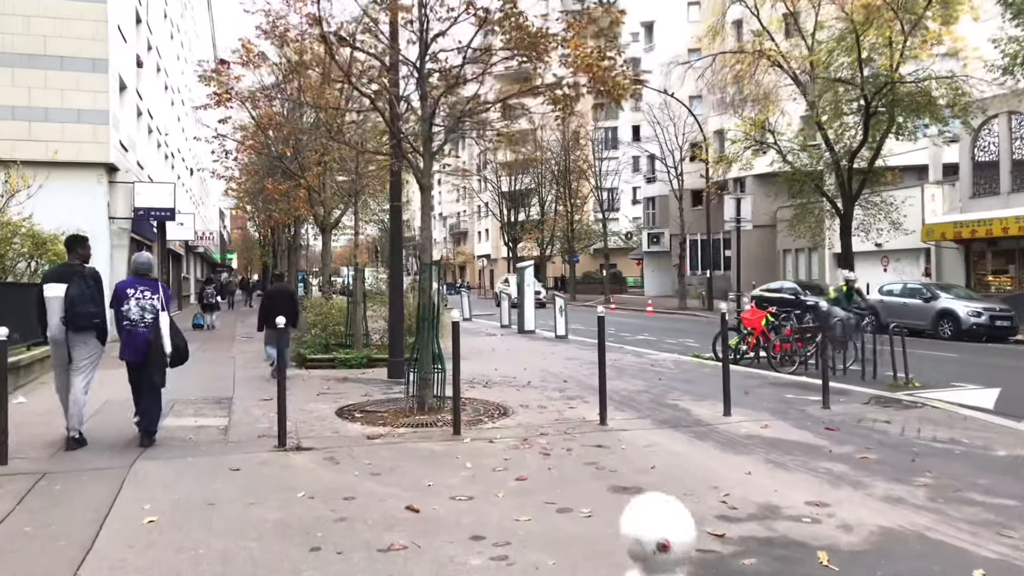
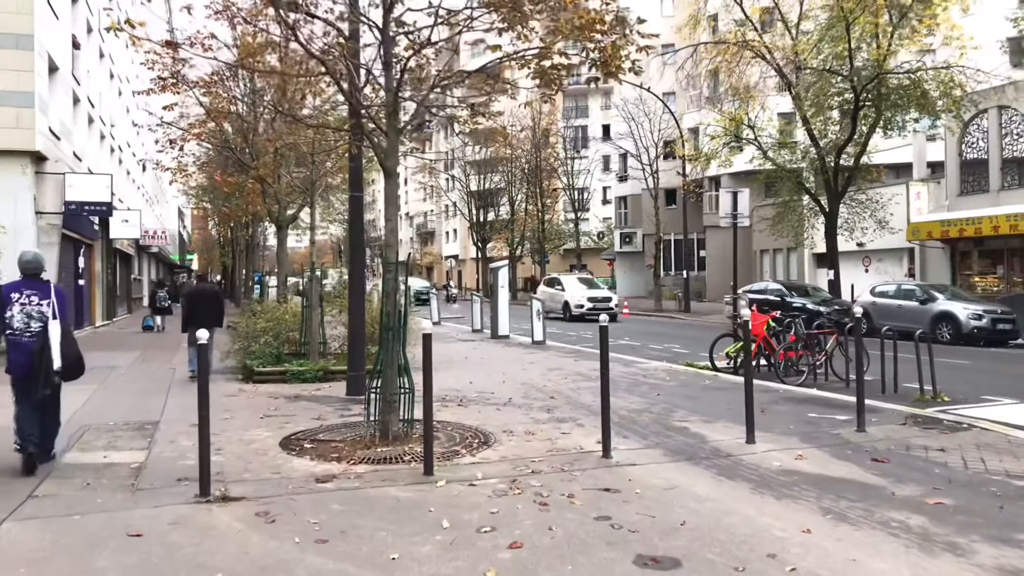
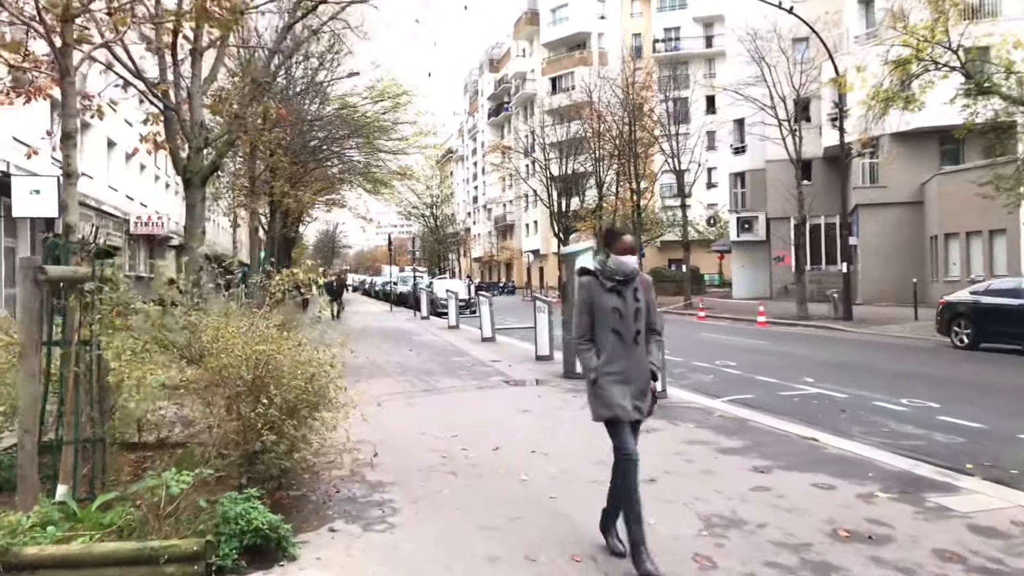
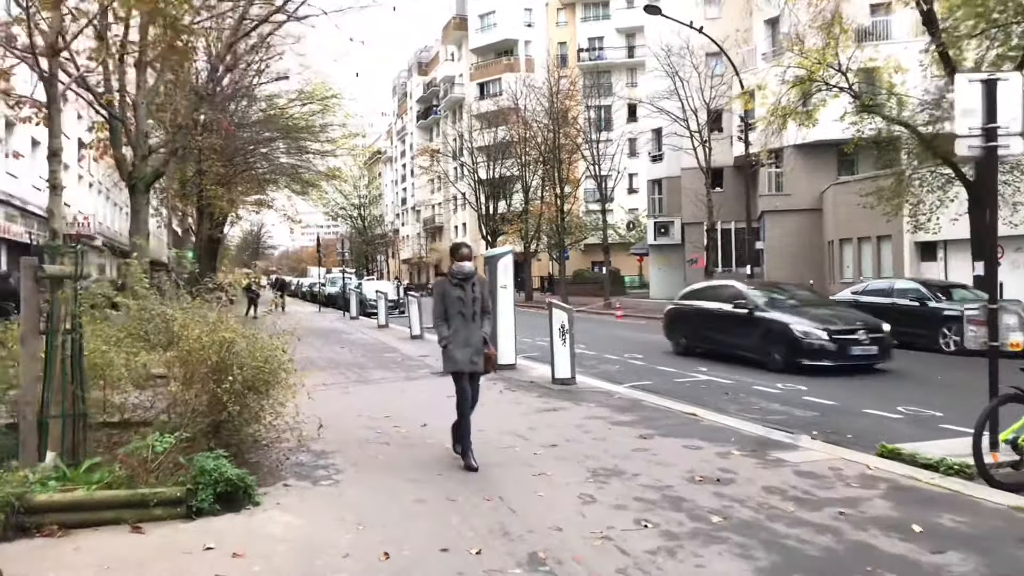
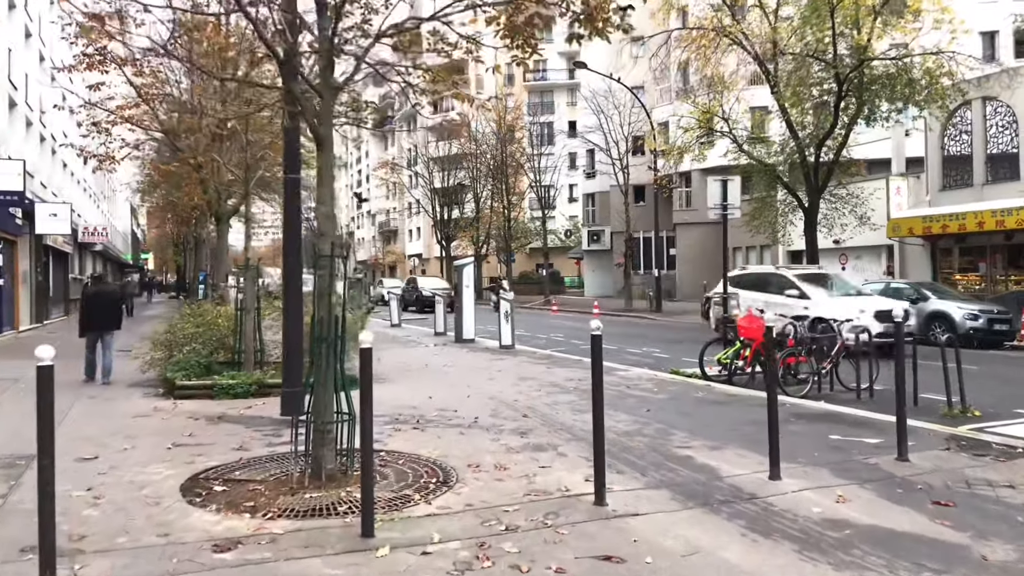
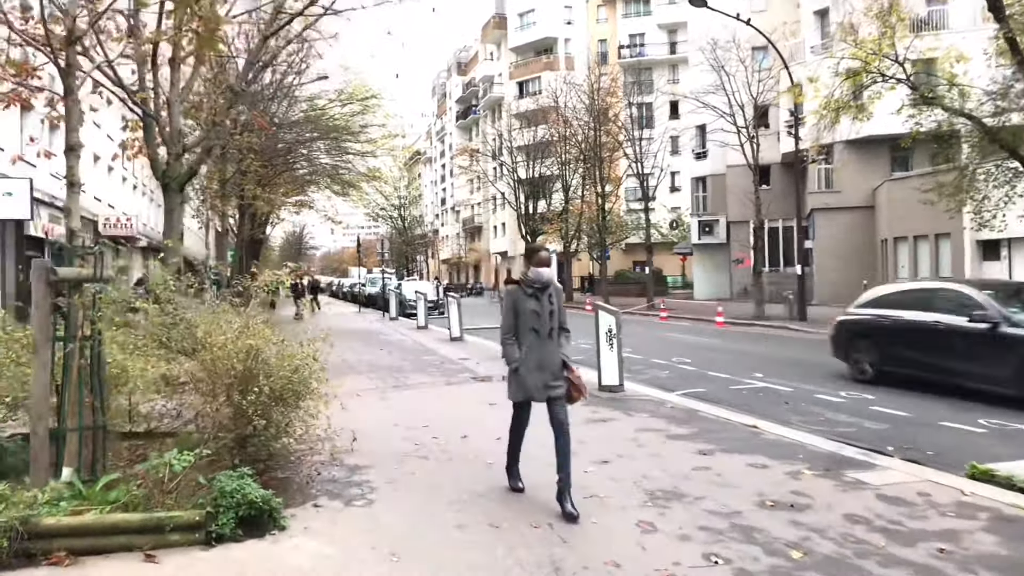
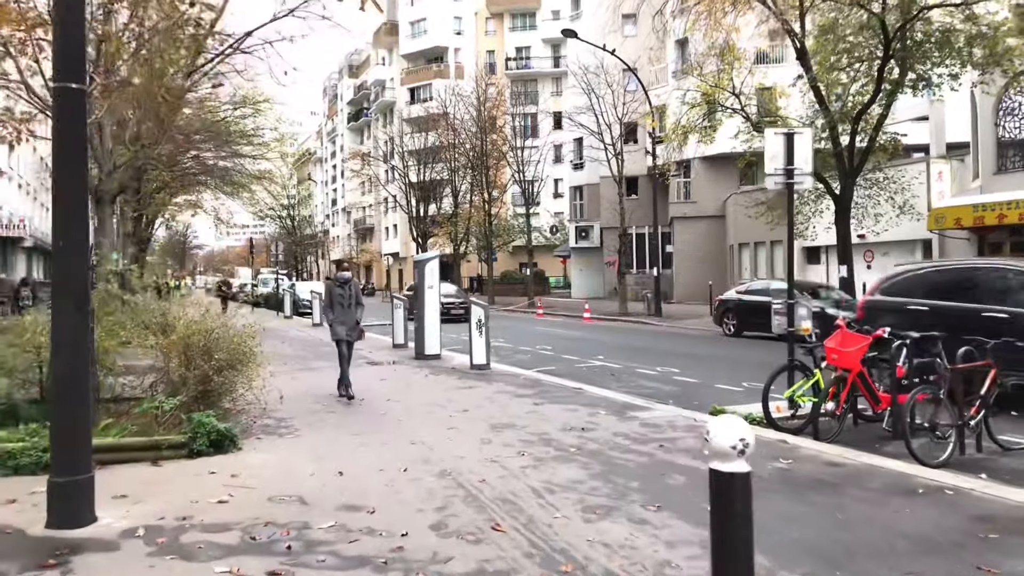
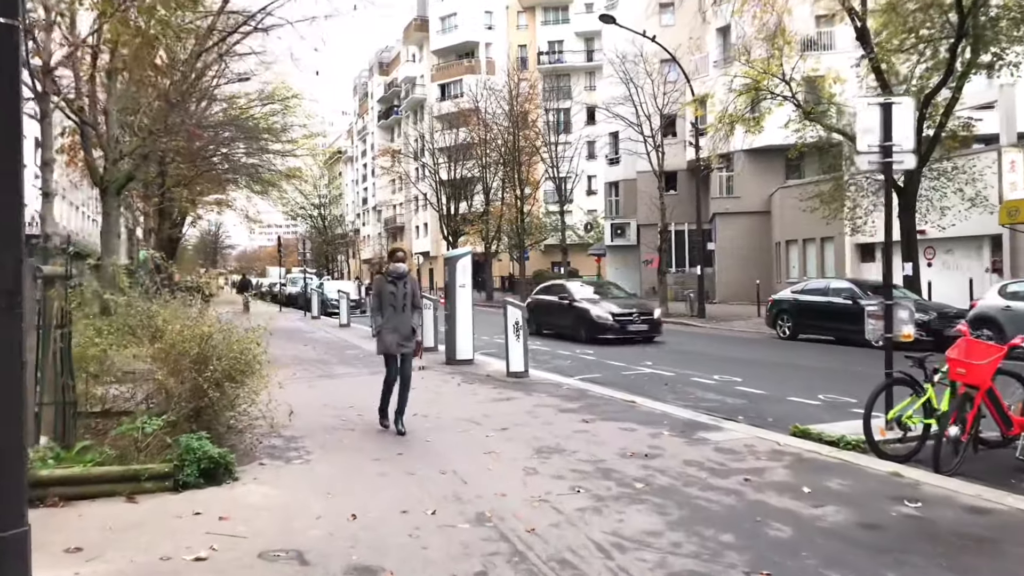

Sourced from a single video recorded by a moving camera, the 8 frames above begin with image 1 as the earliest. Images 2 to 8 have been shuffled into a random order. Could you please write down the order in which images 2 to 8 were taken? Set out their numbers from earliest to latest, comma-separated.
2, 5, 7, 8, 4, 6, 3
